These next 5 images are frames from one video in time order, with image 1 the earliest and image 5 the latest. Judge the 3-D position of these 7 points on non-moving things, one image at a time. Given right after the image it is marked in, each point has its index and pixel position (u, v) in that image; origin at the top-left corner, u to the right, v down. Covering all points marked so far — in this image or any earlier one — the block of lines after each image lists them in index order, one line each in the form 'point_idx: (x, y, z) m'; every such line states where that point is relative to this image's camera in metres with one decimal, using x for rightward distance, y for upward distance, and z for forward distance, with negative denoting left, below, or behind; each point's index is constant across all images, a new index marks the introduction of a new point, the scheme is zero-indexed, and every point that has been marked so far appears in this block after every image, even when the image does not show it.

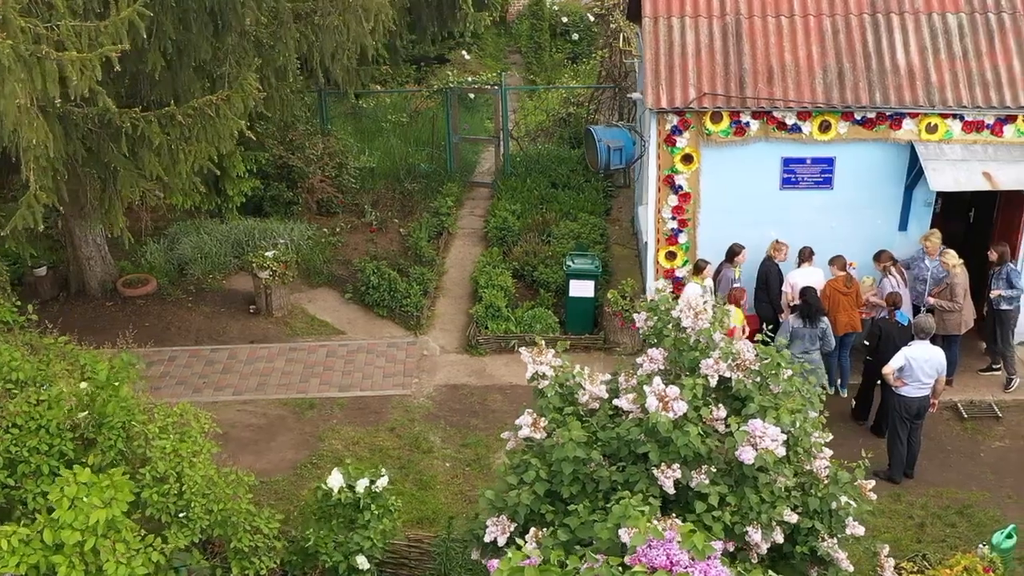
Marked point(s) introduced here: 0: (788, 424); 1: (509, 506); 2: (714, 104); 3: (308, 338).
0: (+1.3, -0.7, +5.0) m
1: (0.0, -1.1, +5.3) m
2: (+1.8, +1.6, +9.2) m
3: (-2.1, -0.5, +10.9) m
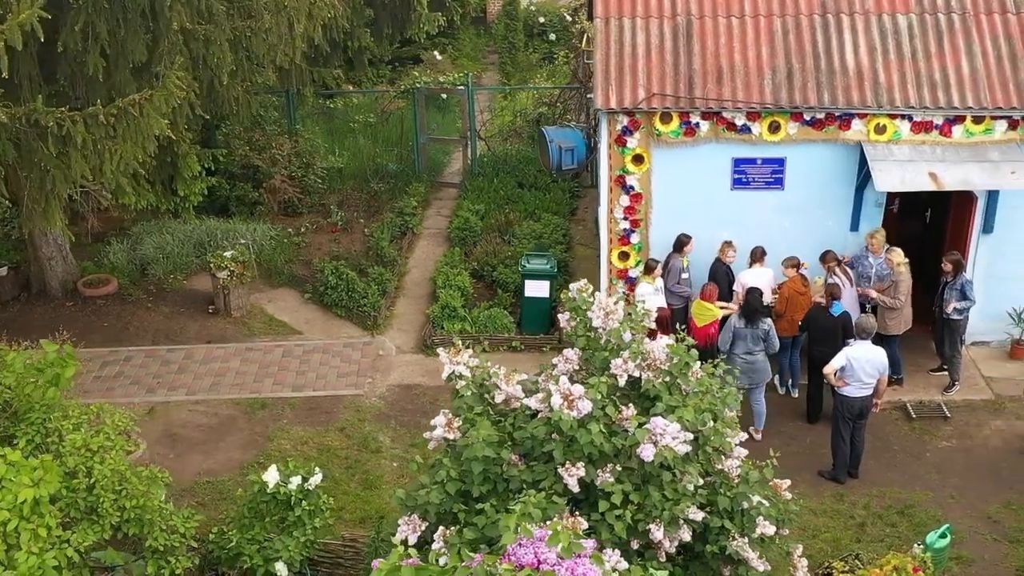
0: (+0.9, -0.7, +5.0) m
1: (-0.5, -1.1, +5.3) m
2: (+1.3, +1.6, +9.2) m
3: (-2.6, -0.5, +10.9) m
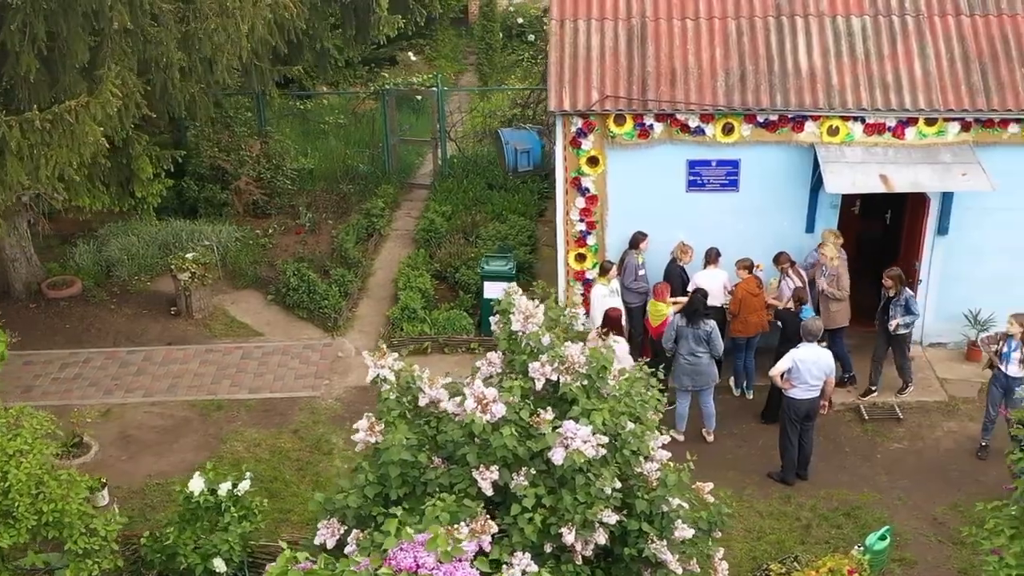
0: (+0.5, -0.7, +5.1) m
1: (-0.9, -1.1, +5.3) m
2: (+0.9, +1.6, +9.2) m
3: (-3.0, -0.5, +10.9) m
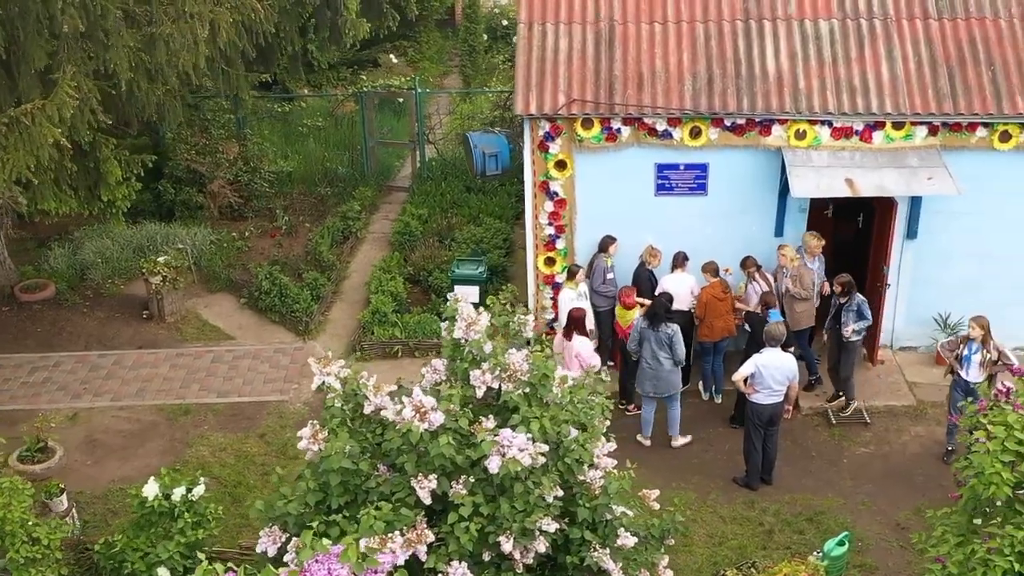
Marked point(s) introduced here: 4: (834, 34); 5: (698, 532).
0: (+0.2, -0.7, +5.0) m
1: (-1.2, -1.2, +5.3) m
2: (+0.6, +1.6, +9.2) m
3: (-3.3, -0.6, +10.9) m
4: (+2.9, +2.3, +9.5) m
5: (+1.4, -1.9, +8.0) m
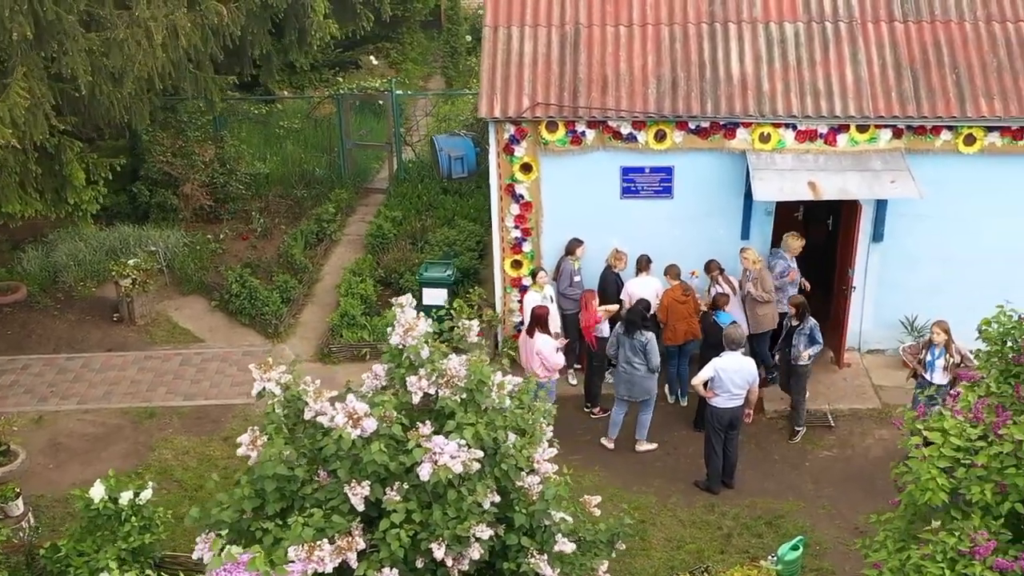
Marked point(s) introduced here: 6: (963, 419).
0: (-0.2, -0.7, +5.0) m
1: (-1.5, -1.2, +5.3) m
2: (+0.3, +1.5, +9.2) m
3: (-3.6, -0.6, +10.9) m
4: (+2.6, +2.3, +9.5) m
5: (+1.1, -1.9, +8.0) m
6: (+2.3, -0.7, +5.4) m
